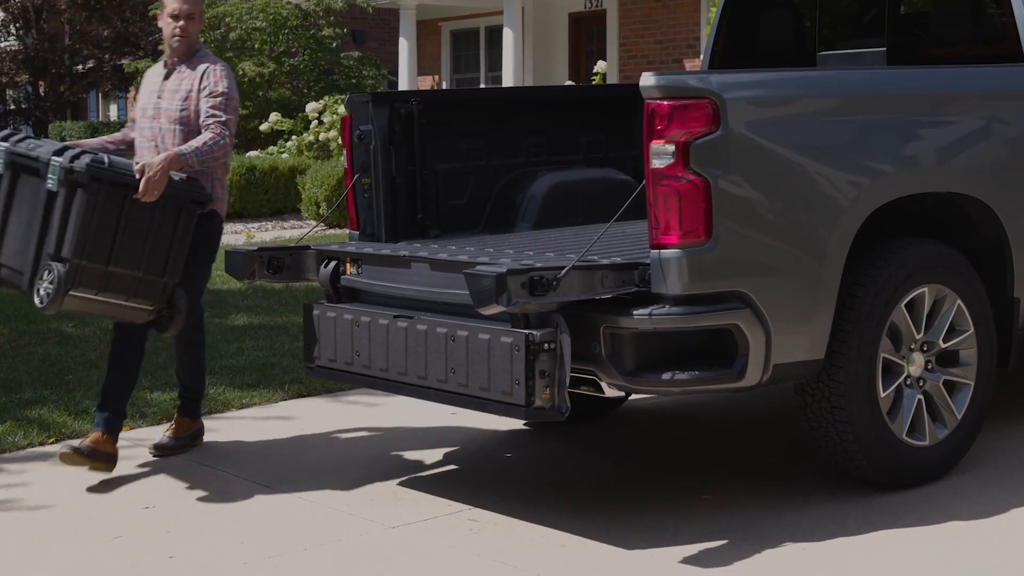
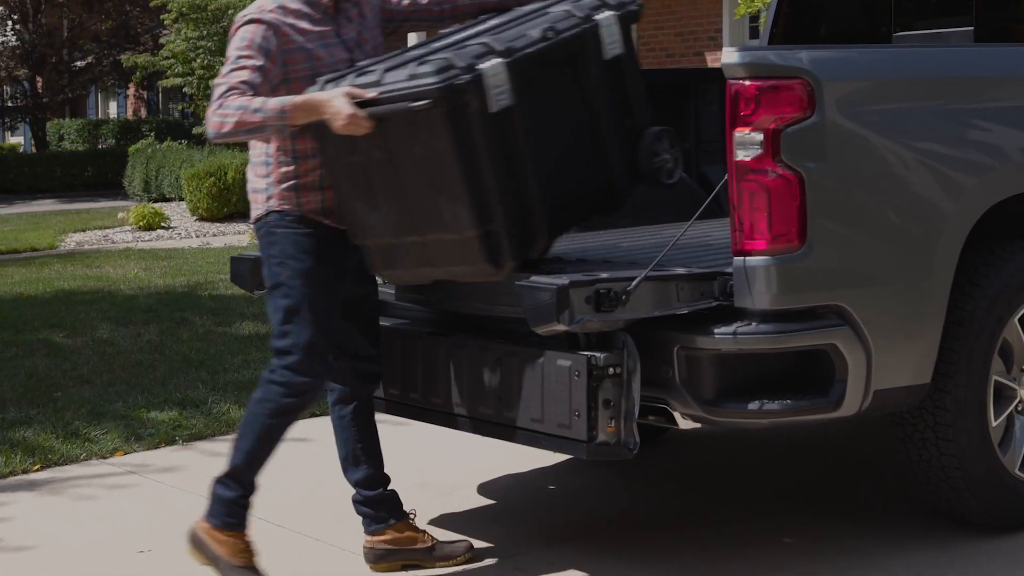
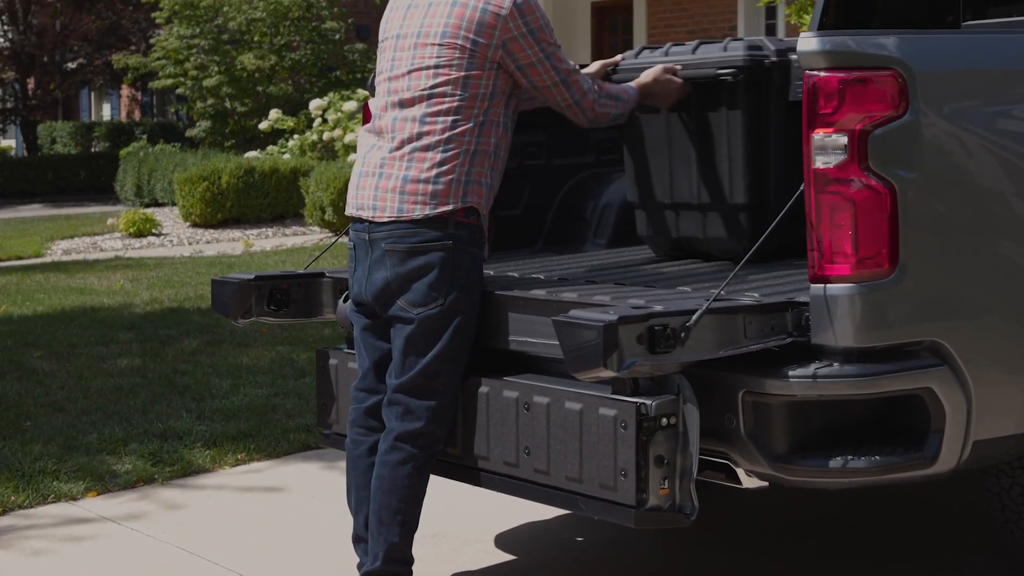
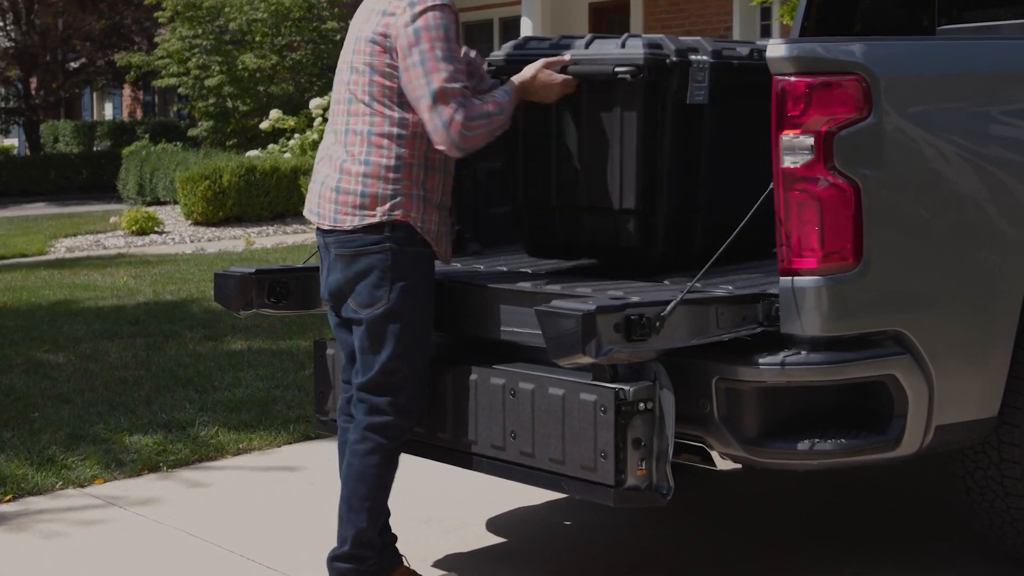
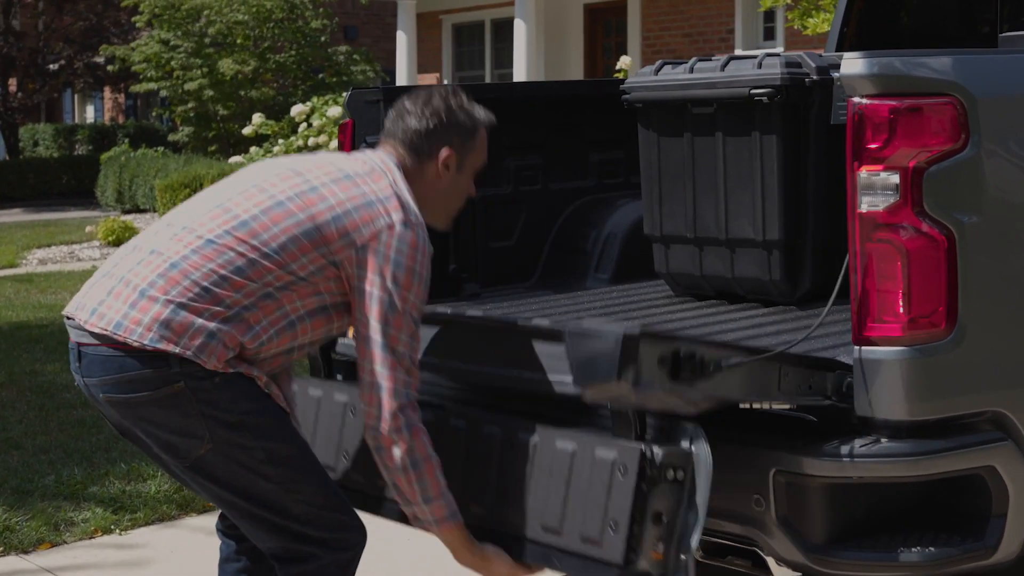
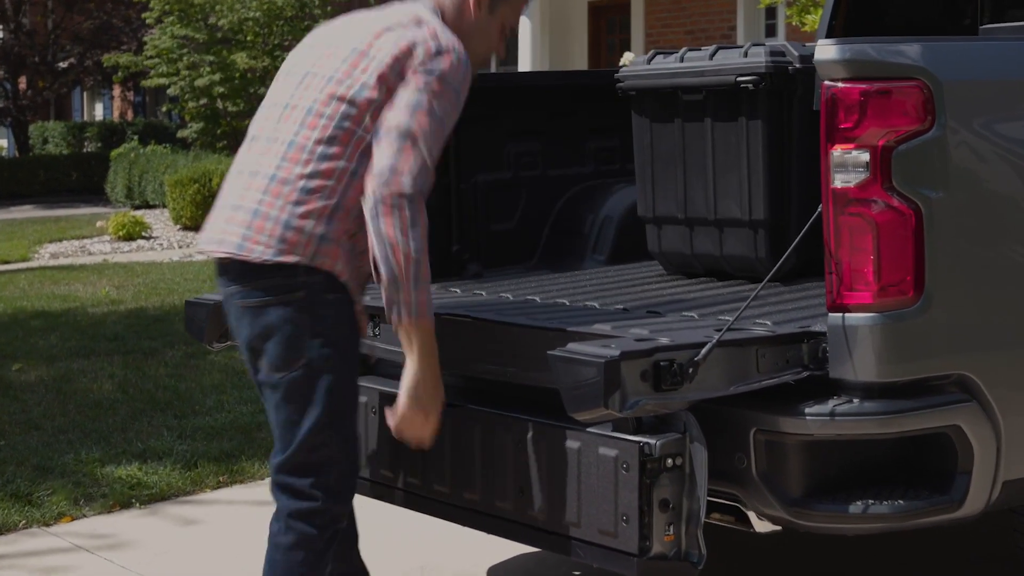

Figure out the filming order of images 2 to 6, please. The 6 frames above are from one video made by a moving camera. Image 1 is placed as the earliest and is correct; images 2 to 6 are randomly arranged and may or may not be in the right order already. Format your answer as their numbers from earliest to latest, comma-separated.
2, 4, 3, 6, 5
